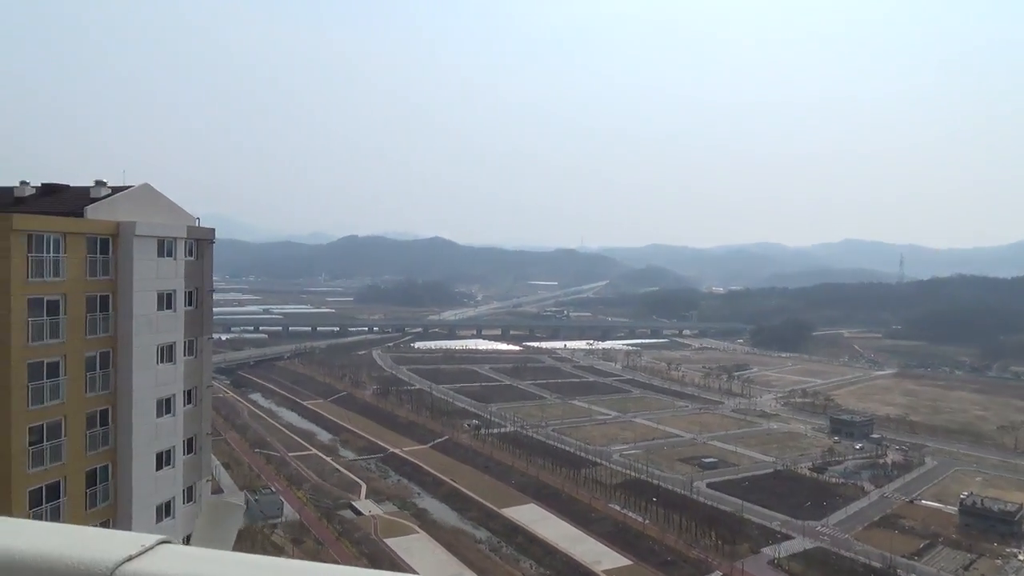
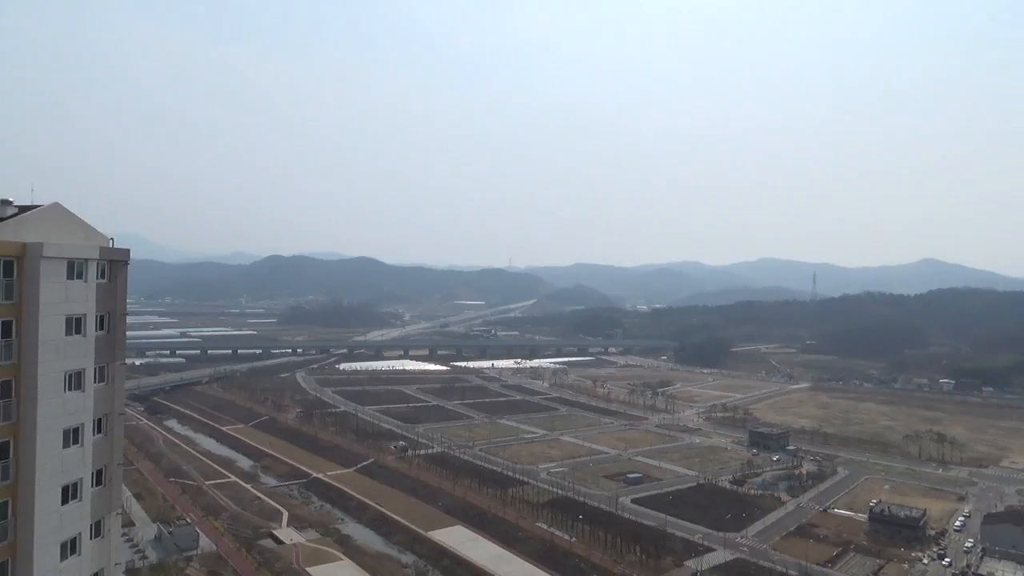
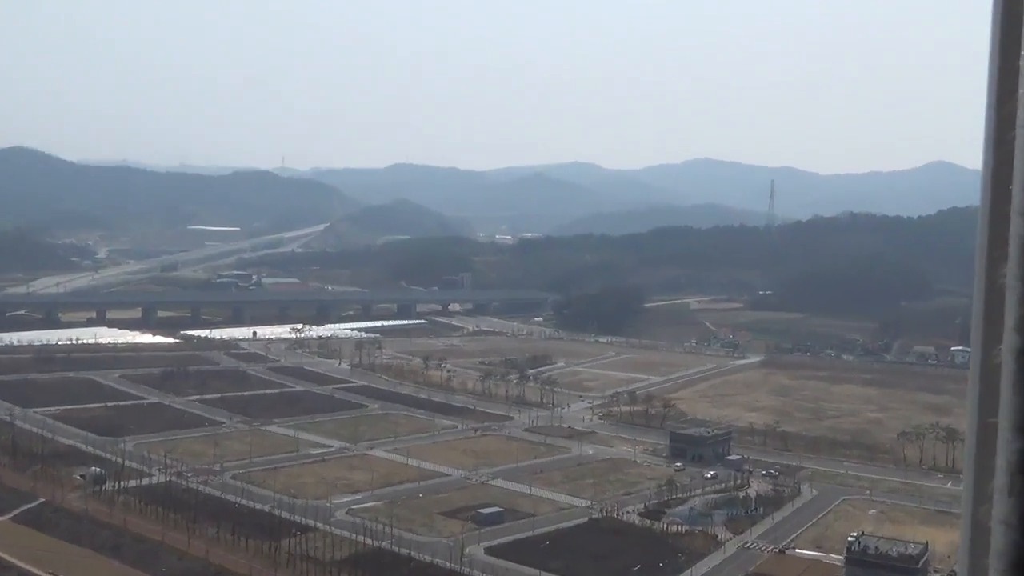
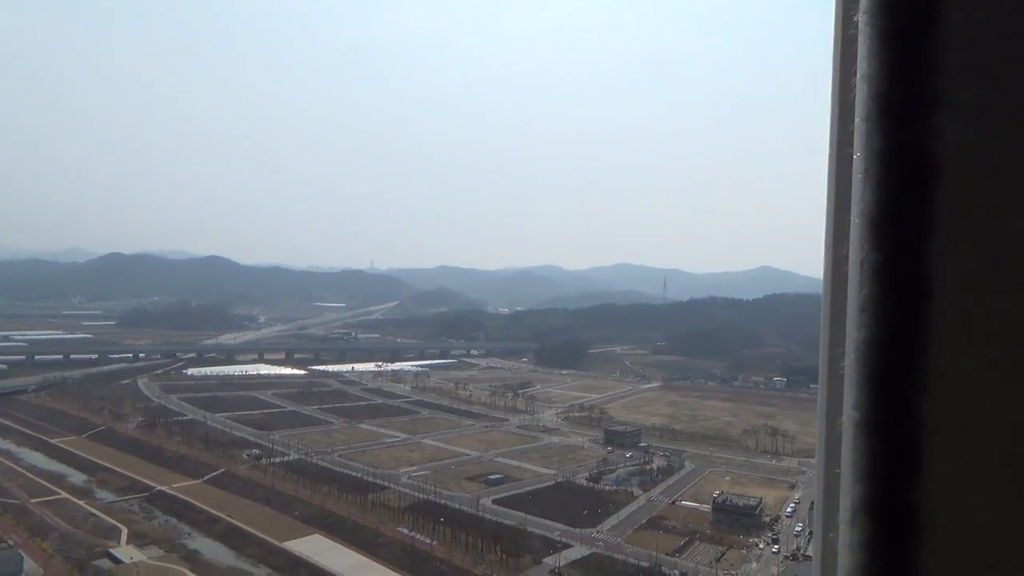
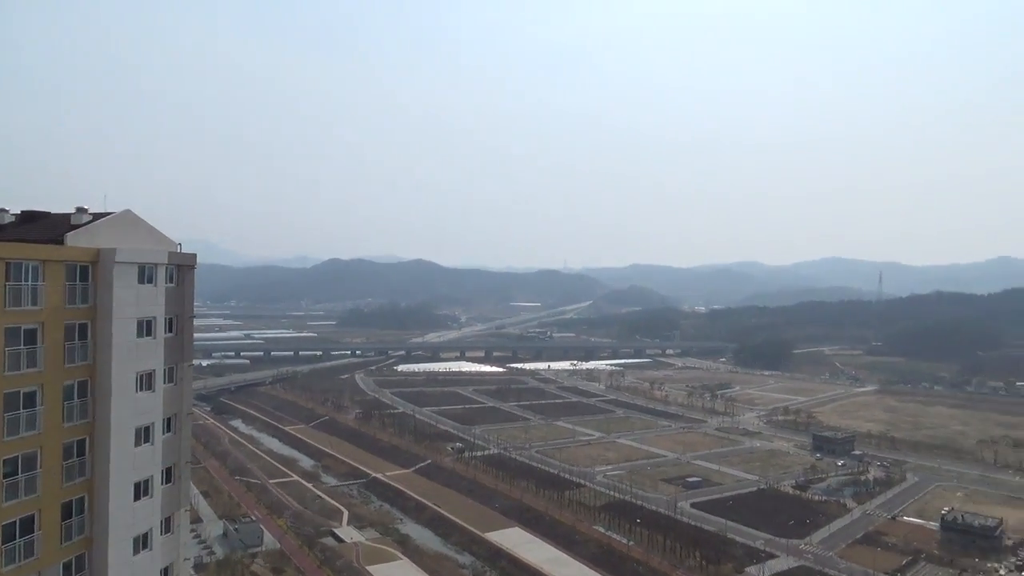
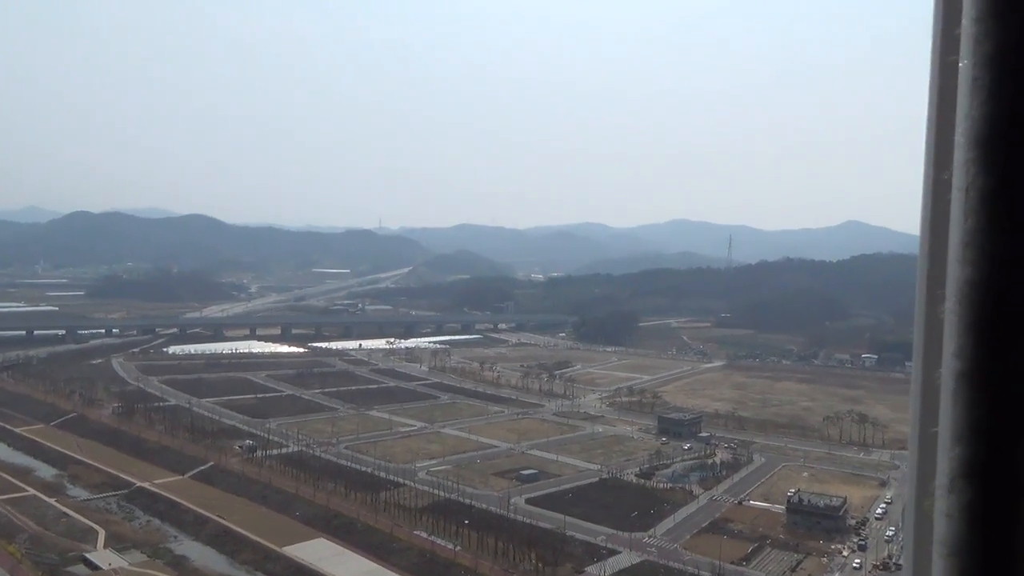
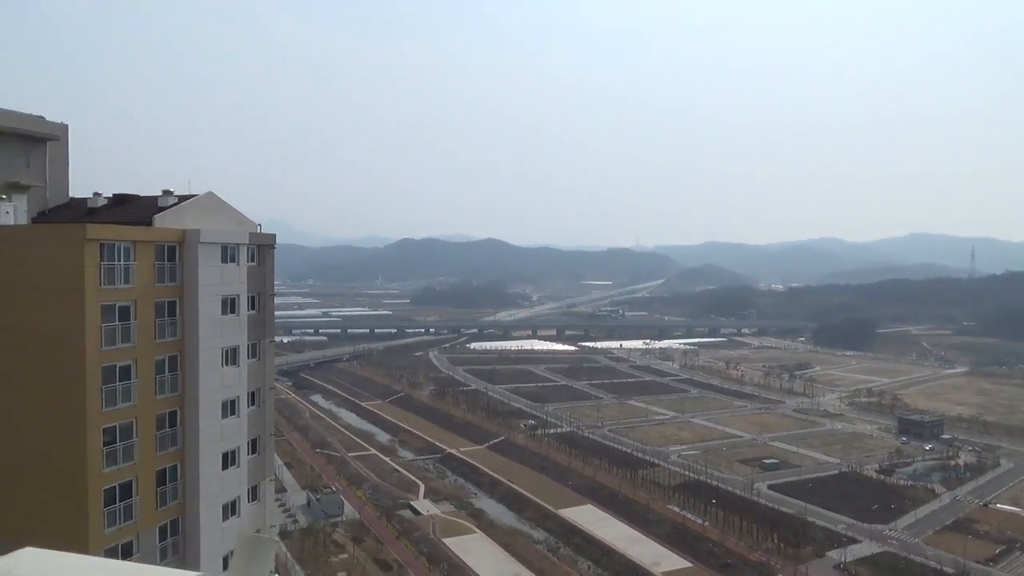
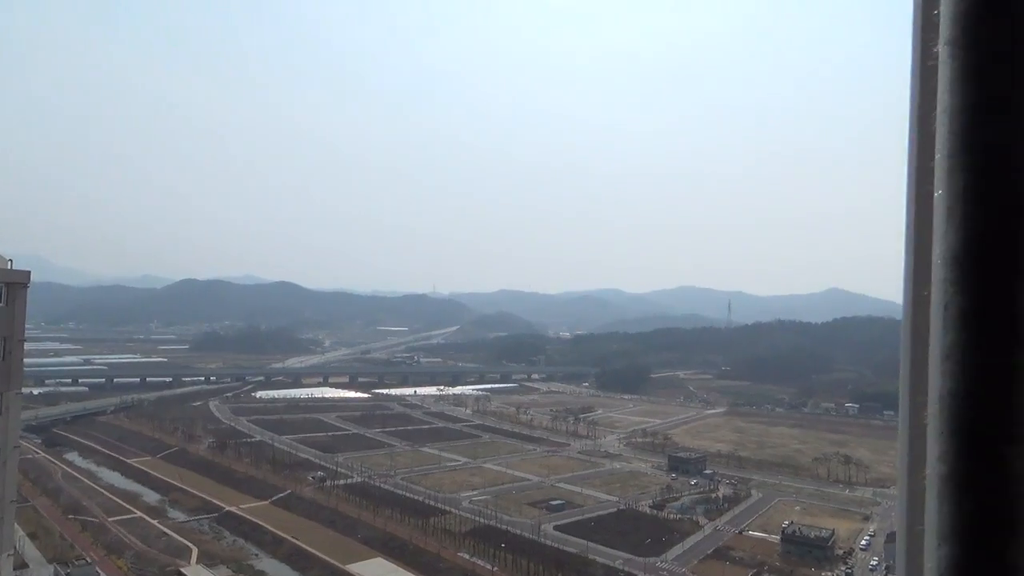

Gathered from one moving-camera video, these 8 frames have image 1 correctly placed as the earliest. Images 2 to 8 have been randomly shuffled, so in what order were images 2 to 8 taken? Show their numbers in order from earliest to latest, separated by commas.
7, 5, 2, 8, 4, 6, 3
